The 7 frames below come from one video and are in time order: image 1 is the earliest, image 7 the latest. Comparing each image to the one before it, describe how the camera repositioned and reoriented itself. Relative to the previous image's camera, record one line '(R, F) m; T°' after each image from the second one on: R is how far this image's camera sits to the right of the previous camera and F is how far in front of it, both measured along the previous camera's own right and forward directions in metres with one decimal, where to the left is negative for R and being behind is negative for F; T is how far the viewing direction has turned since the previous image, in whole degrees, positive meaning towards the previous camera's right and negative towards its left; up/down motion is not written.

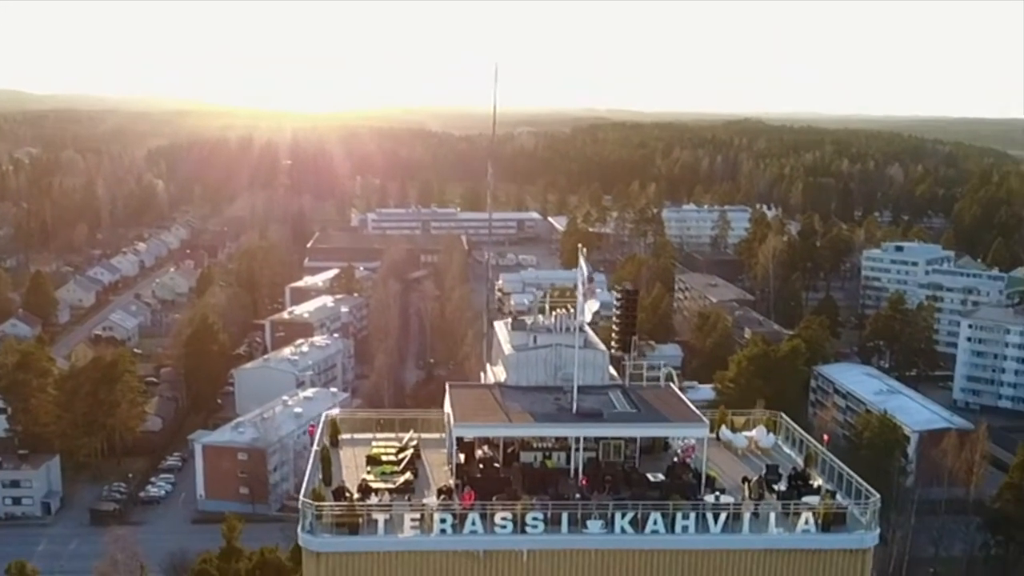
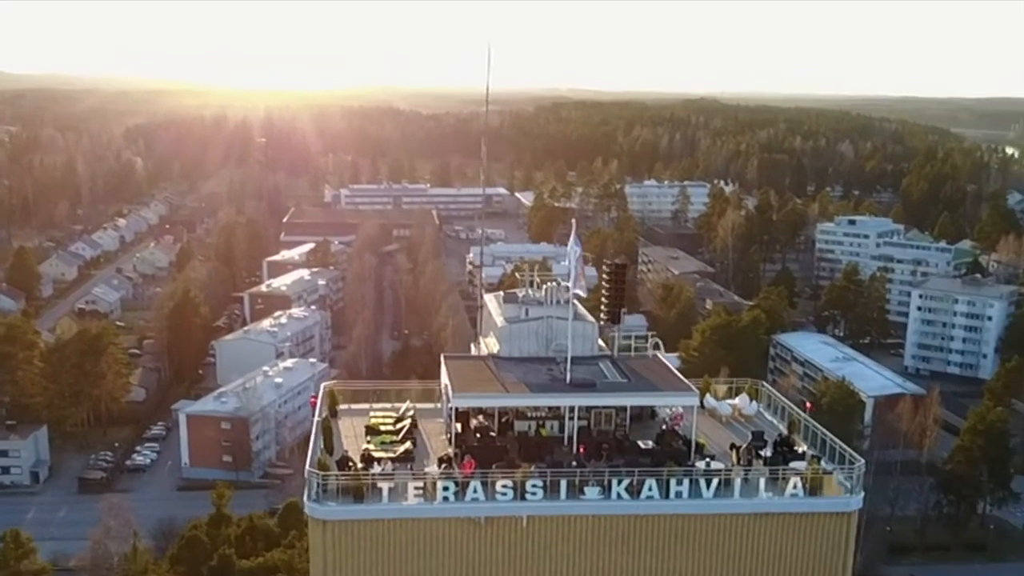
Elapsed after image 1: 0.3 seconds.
(+0.3, -0.9) m; +1°
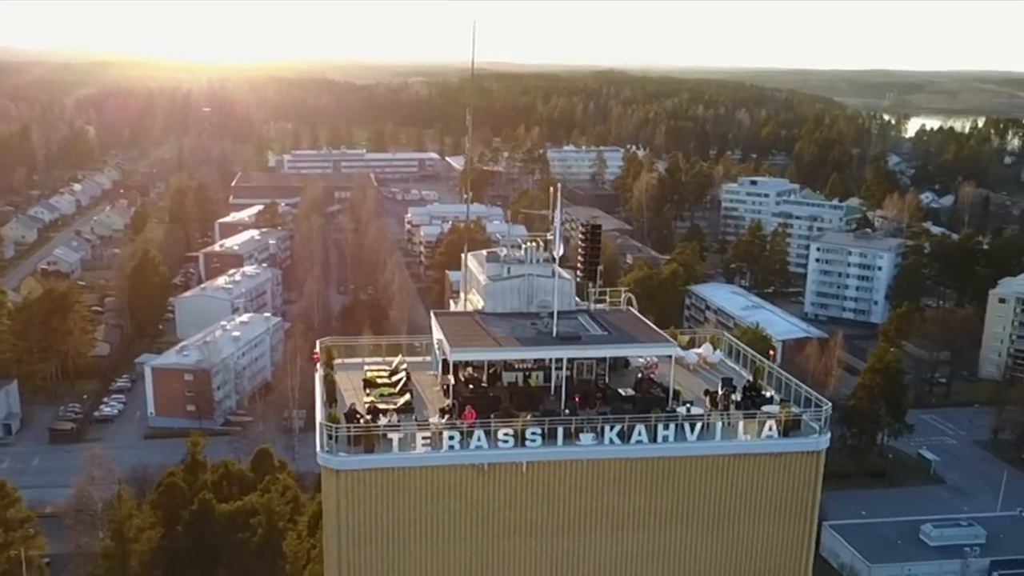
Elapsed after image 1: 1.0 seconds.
(-1.0, -1.8) m; +6°
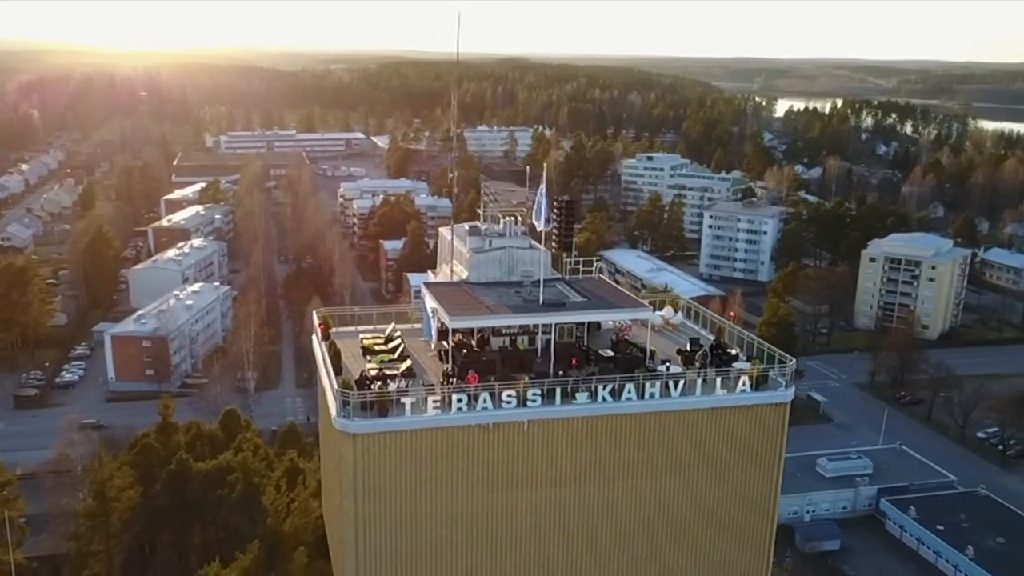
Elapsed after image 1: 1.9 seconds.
(-1.9, -1.9) m; +8°
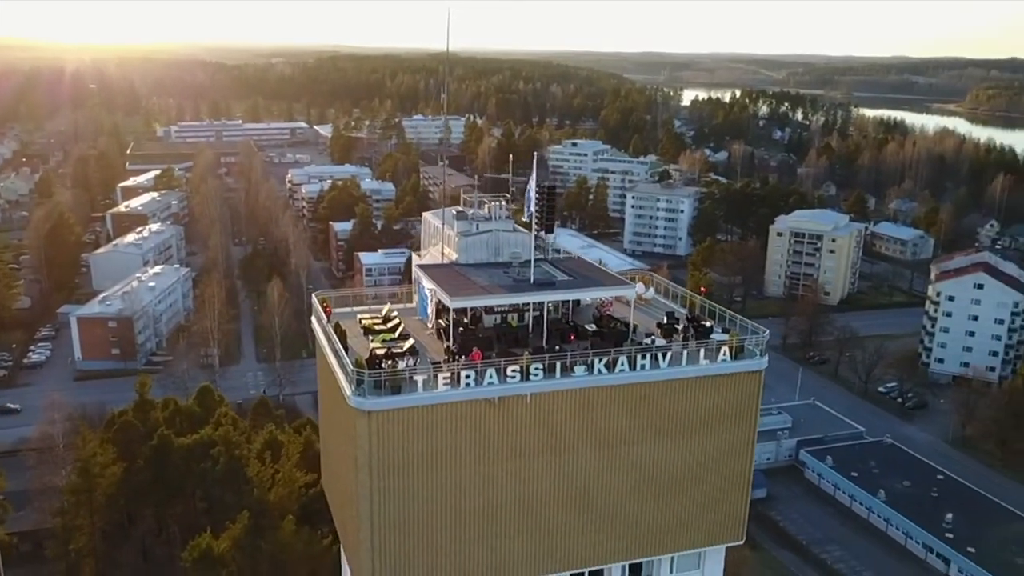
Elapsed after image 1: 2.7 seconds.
(-1.8, -1.8) m; +7°
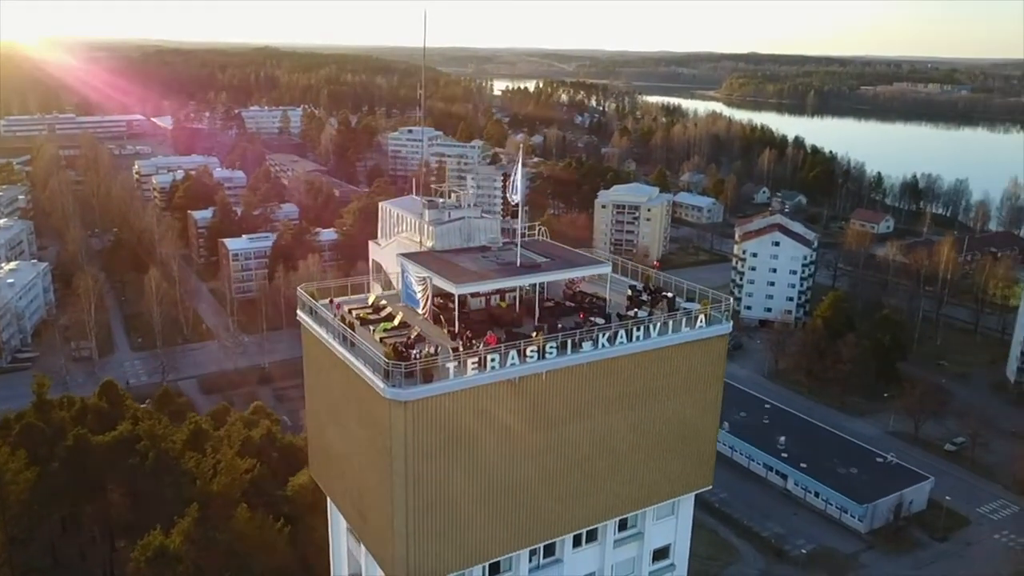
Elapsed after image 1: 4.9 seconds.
(-5.2, -2.3) m; +17°
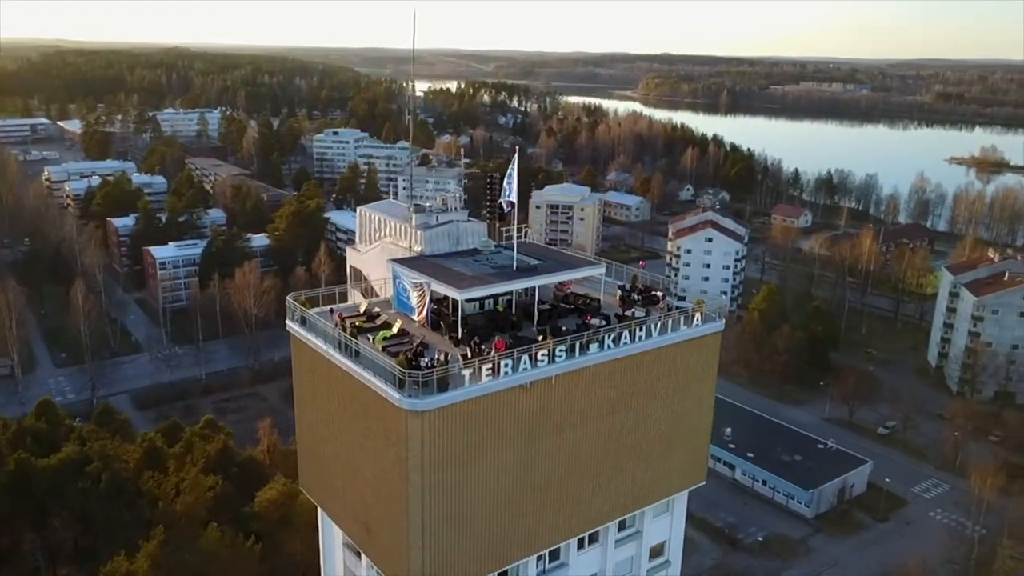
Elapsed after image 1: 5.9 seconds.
(-2.2, +0.3) m; +7°
